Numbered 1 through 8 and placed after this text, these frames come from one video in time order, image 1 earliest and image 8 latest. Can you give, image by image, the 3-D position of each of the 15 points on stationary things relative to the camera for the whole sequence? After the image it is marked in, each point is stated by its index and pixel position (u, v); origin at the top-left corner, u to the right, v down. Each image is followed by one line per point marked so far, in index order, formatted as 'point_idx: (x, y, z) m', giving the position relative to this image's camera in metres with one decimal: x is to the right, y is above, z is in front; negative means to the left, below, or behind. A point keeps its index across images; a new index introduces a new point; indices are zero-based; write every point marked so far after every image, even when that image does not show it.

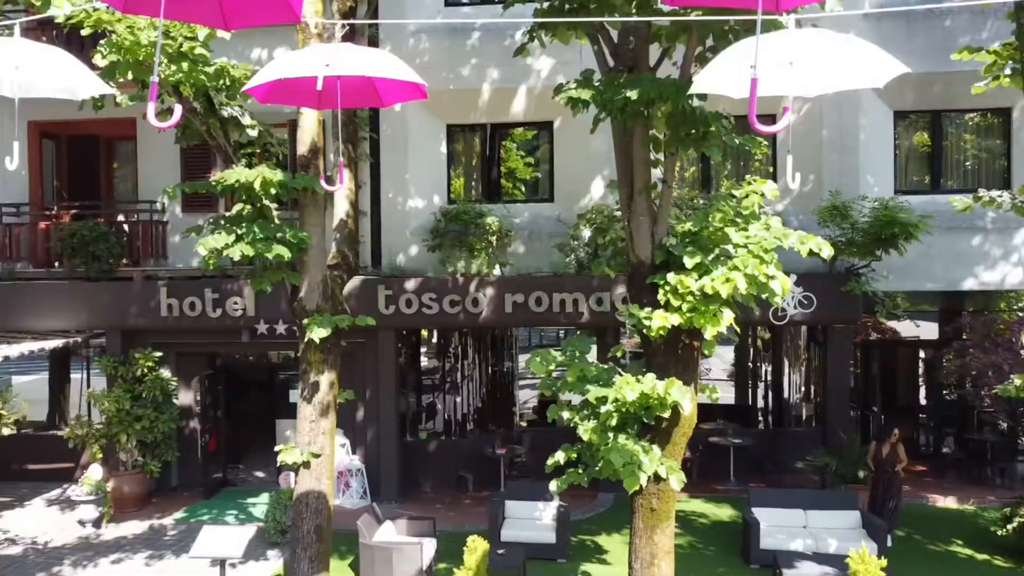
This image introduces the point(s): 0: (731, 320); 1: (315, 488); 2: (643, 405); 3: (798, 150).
0: (+1.7, -0.2, +6.5) m
1: (-1.9, -2.0, +7.9) m
2: (+1.1, -1.0, +6.7) m
3: (+4.6, +2.2, +12.9) m
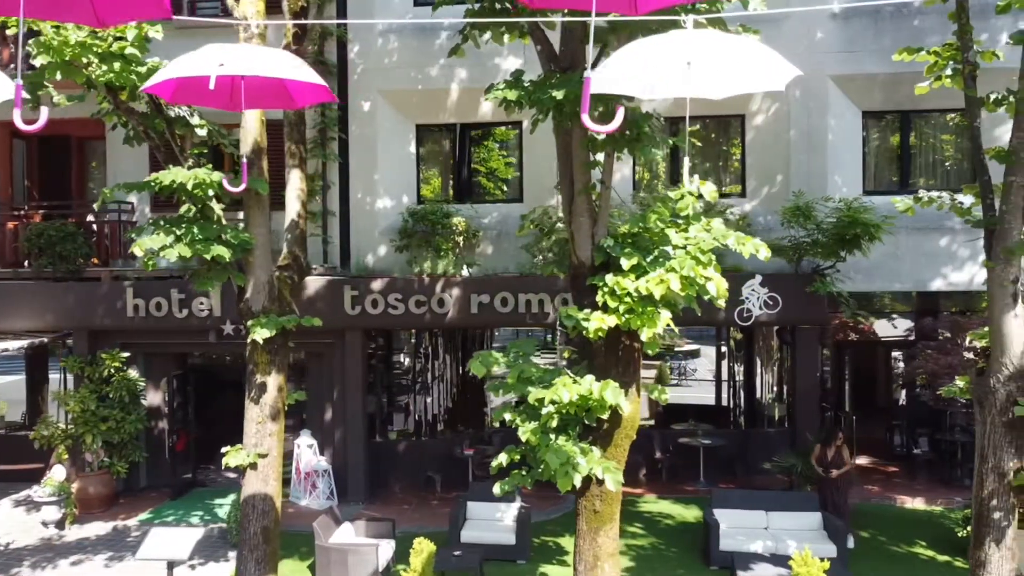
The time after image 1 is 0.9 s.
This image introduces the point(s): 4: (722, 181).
0: (+1.2, -0.3, +6.4) m
1: (-2.4, -2.0, +7.9) m
2: (+0.6, -1.0, +6.7) m
3: (+4.0, +2.2, +12.9) m
4: (+3.4, +1.7, +13.1) m
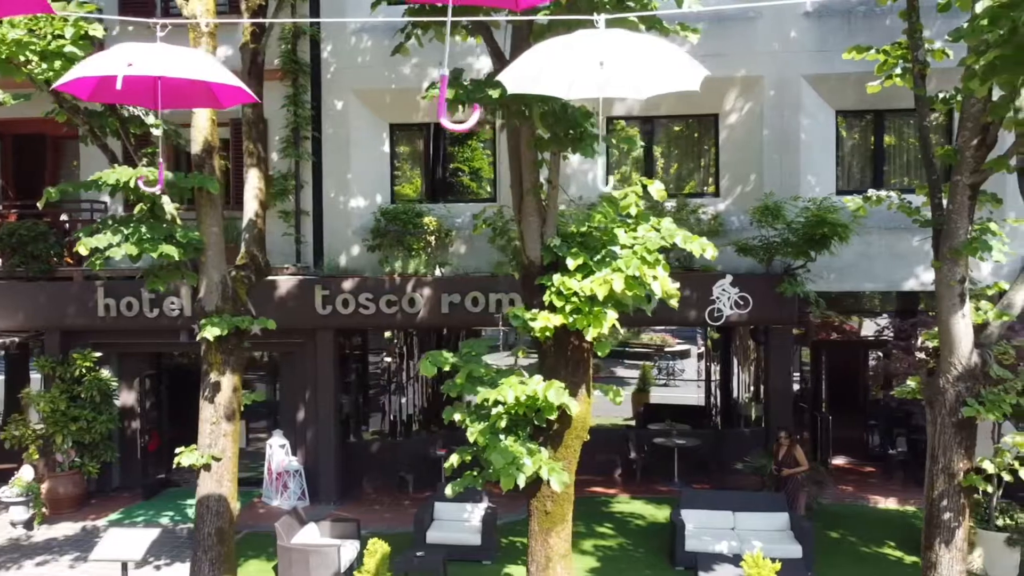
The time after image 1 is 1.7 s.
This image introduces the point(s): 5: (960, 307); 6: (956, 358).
0: (+0.8, -0.3, +6.4) m
1: (-2.9, -2.0, +7.8) m
2: (+0.2, -1.0, +6.6) m
3: (+3.6, +2.2, +12.8) m
4: (+2.9, +1.8, +13.1) m
5: (+3.5, -0.1, +6.4) m
6: (+3.6, -0.6, +6.5) m
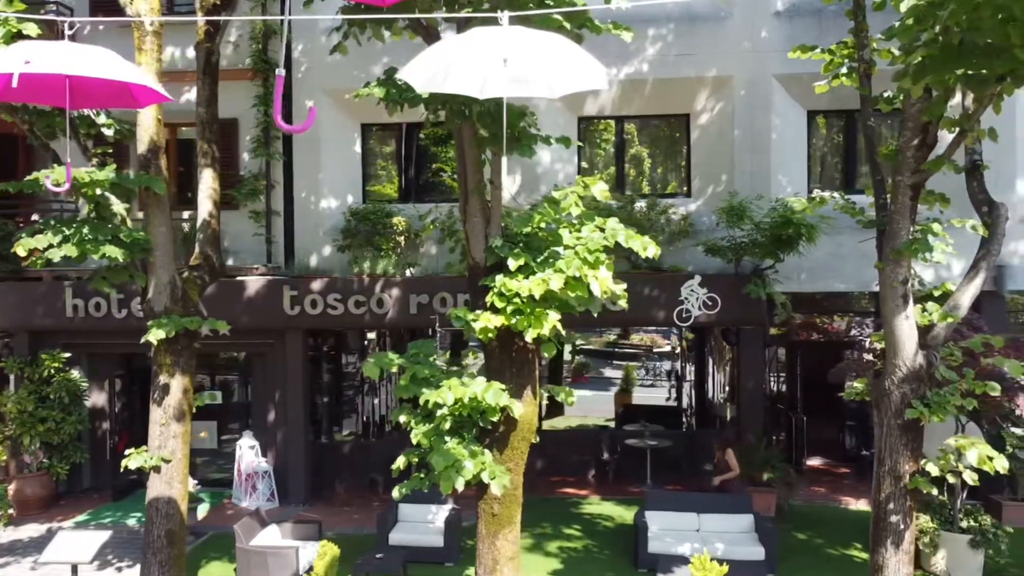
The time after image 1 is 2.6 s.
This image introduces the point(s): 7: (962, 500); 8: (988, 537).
0: (+0.3, -0.3, +6.4) m
1: (-3.3, -2.0, +7.8) m
2: (-0.3, -1.0, +6.6) m
3: (+3.1, +2.2, +12.8) m
4: (+2.5, +1.7, +13.0) m
5: (+3.0, -0.2, +6.3) m
6: (+3.1, -0.6, +6.4) m
7: (+5.6, -2.6, +10.0) m
8: (+5.7, -3.0, +9.6) m
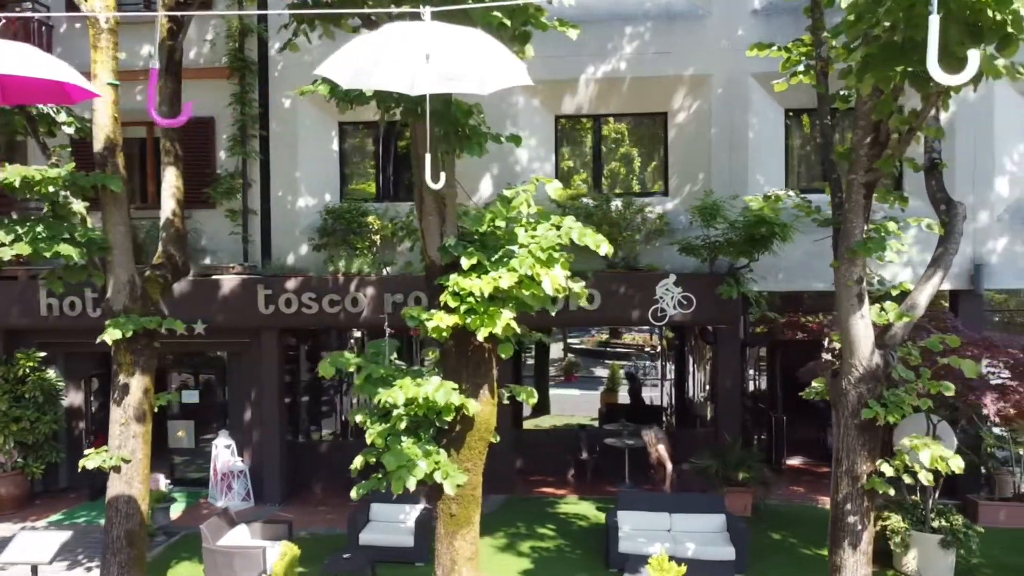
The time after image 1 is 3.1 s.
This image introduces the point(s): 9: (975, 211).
0: (0.0, -0.3, +6.3) m
1: (-3.7, -2.0, +7.8) m
2: (-0.7, -1.0, +6.6) m
3: (+2.8, +2.2, +12.7) m
4: (+2.1, +1.8, +13.0) m
5: (+2.7, -0.2, +6.3) m
6: (+2.7, -0.6, +6.4) m
7: (+5.2, -2.6, +9.9) m
8: (+5.3, -3.0, +9.6) m
9: (+7.0, +1.2, +12.2) m
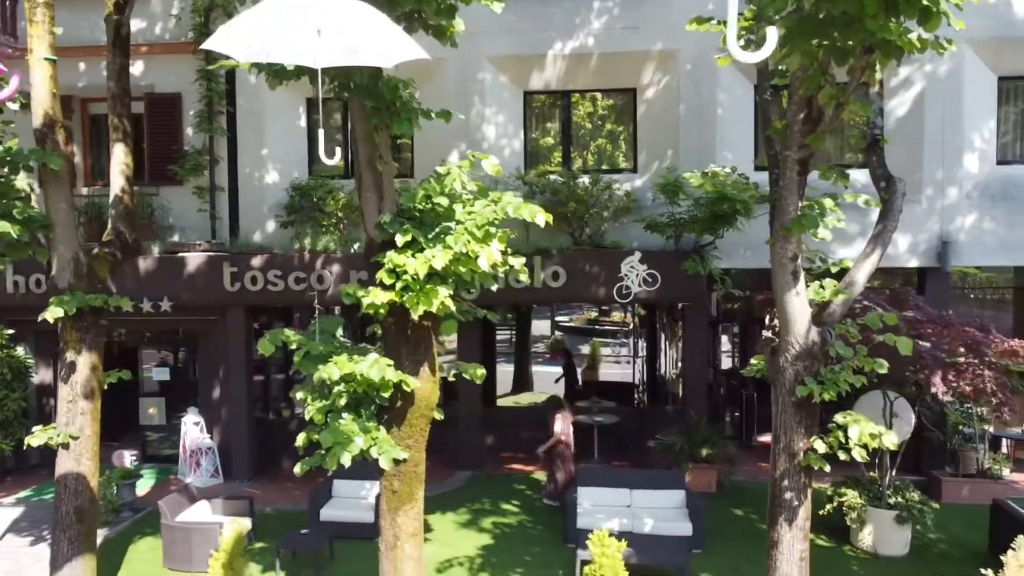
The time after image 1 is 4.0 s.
0: (-0.5, -0.1, +6.3) m
1: (-4.2, -1.7, +7.8) m
2: (-1.2, -0.8, +6.6) m
3: (+2.3, +2.6, +12.7) m
4: (+1.6, +2.1, +12.9) m
5: (+2.2, 0.0, +6.3) m
6: (+2.2, -0.4, +6.4) m
7: (+4.7, -2.3, +10.0) m
8: (+4.8, -2.7, +9.7) m
9: (+6.5, +1.5, +12.1) m
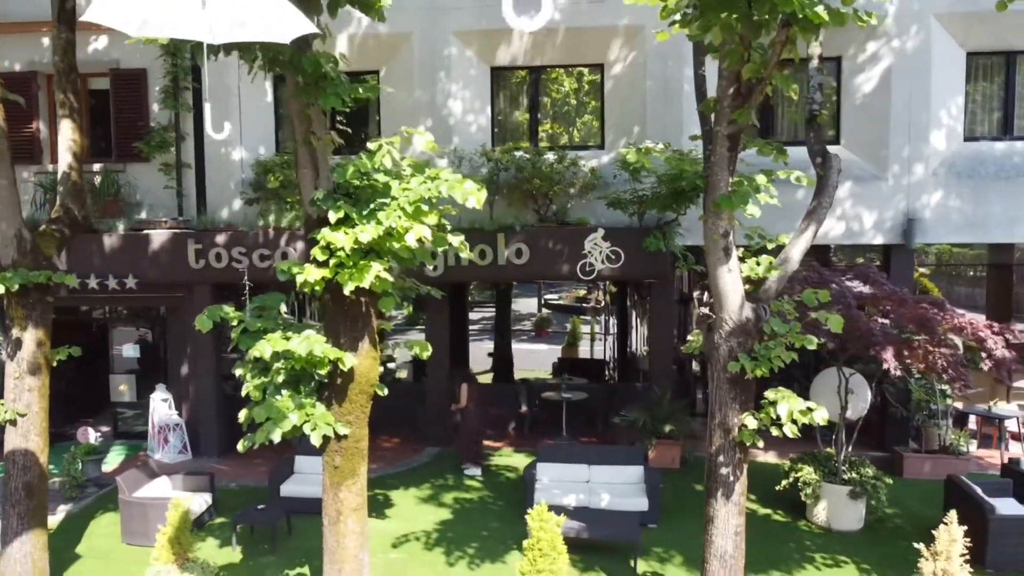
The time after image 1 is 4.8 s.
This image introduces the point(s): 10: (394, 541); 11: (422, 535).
0: (-1.1, +0.1, +6.3) m
1: (-4.7, -1.5, +7.8) m
2: (-1.7, -0.6, +6.6) m
3: (+1.7, +2.9, +12.6) m
4: (+1.1, +2.5, +12.8) m
5: (+1.7, +0.2, +6.3) m
6: (+1.7, -0.2, +6.4) m
7: (+4.2, -2.0, +10.1) m
8: (+4.3, -2.4, +9.7) m
9: (+6.0, +1.9, +12.1) m
10: (-1.4, -3.0, +9.5) m
11: (-1.1, -3.0, +9.7) m
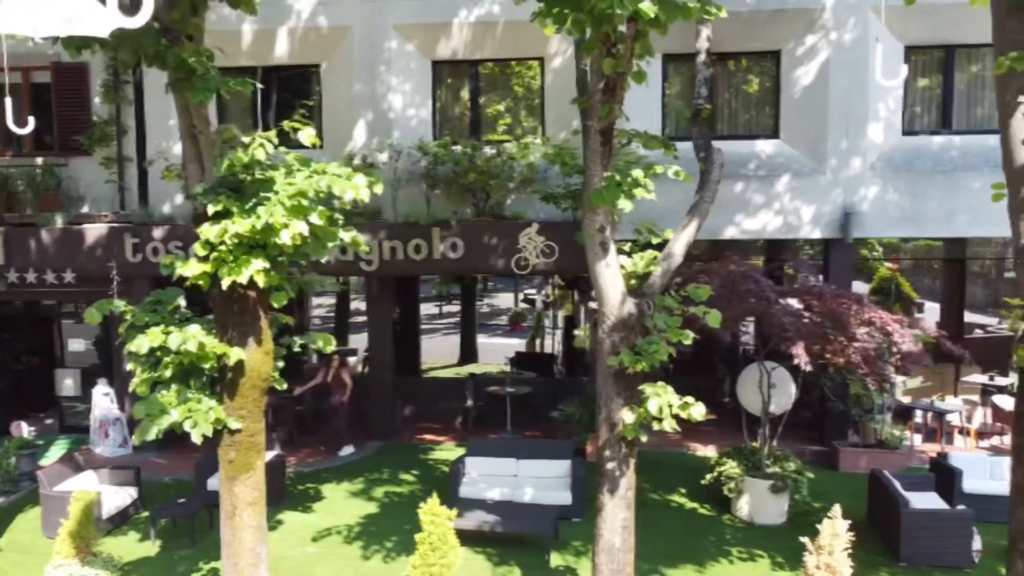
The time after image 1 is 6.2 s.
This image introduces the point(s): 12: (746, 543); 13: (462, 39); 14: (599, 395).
0: (-2.0, +0.1, +6.3) m
1: (-5.7, -1.5, +7.8) m
2: (-2.6, -0.6, +6.6) m
3: (+0.8, +3.0, +12.6) m
4: (+0.1, +2.6, +12.8) m
5: (+0.7, +0.2, +6.2) m
6: (+0.8, -0.2, +6.4) m
7: (+3.2, -2.0, +10.1) m
8: (+3.3, -2.3, +9.7) m
9: (+5.0, +1.9, +12.1) m
10: (-2.3, -2.9, +9.6) m
11: (-2.0, -2.9, +9.7) m
12: (+2.7, -2.9, +9.4) m
13: (-0.8, +3.8, +12.6) m
14: (+0.7, -0.9, +6.7) m
